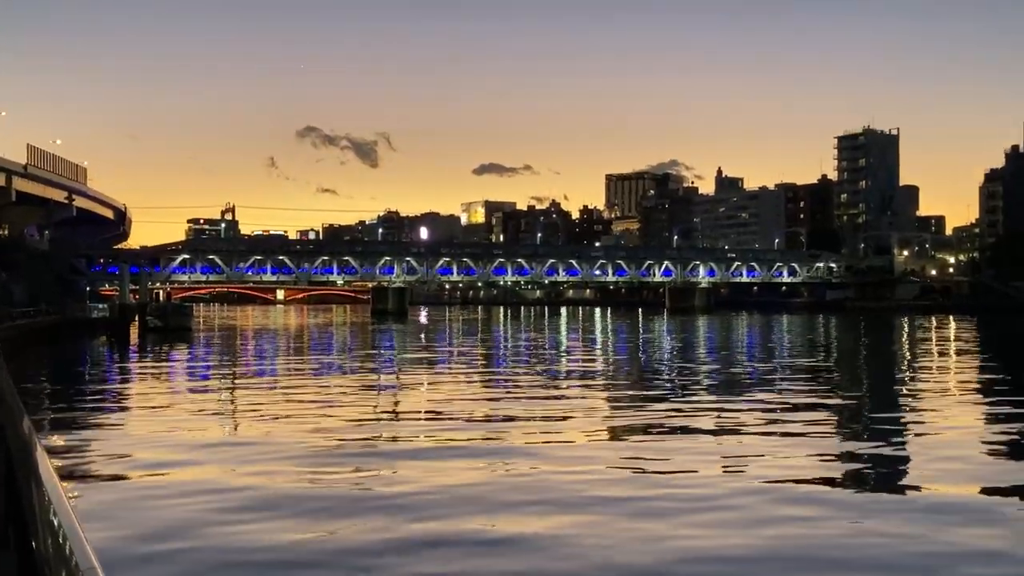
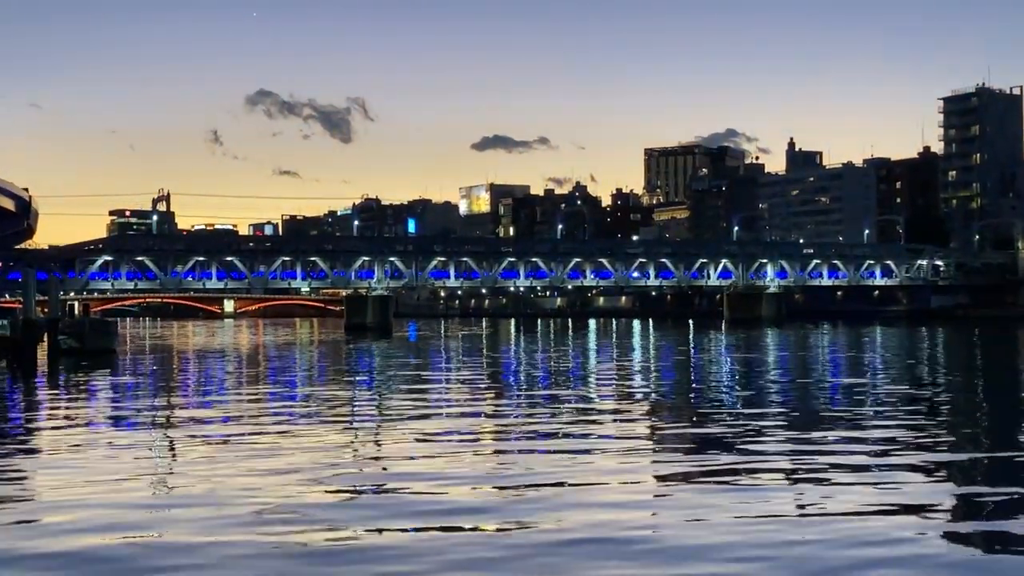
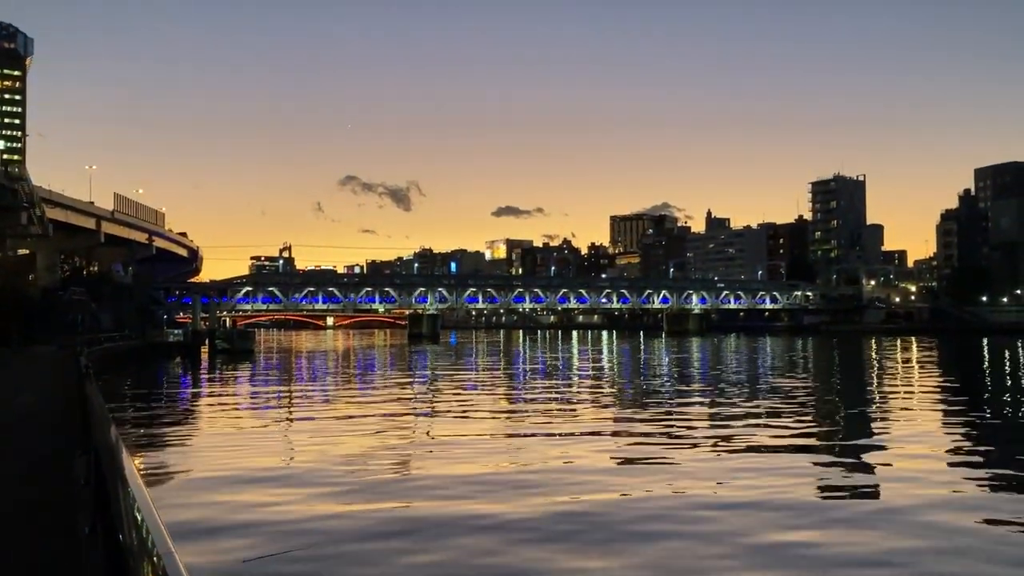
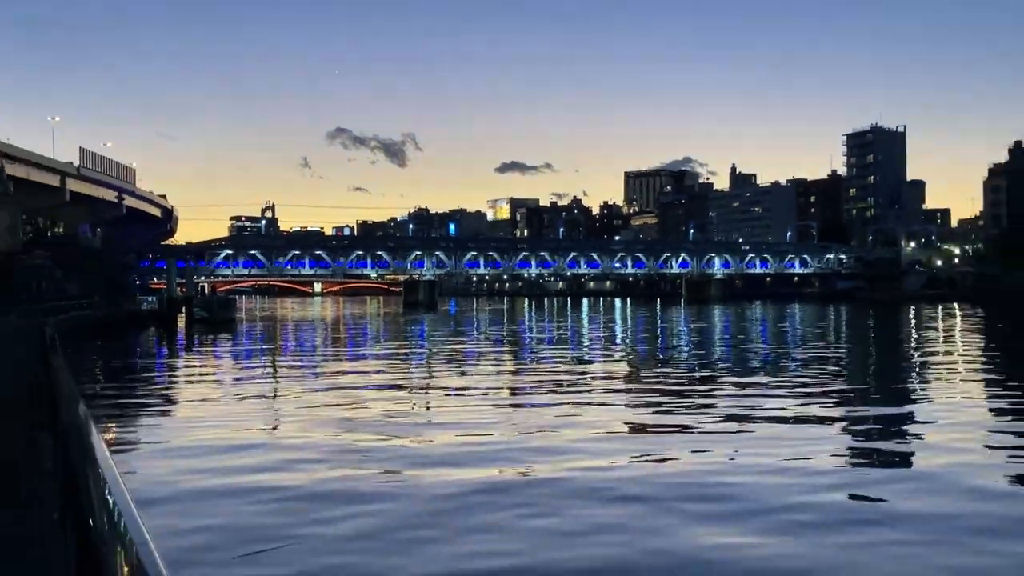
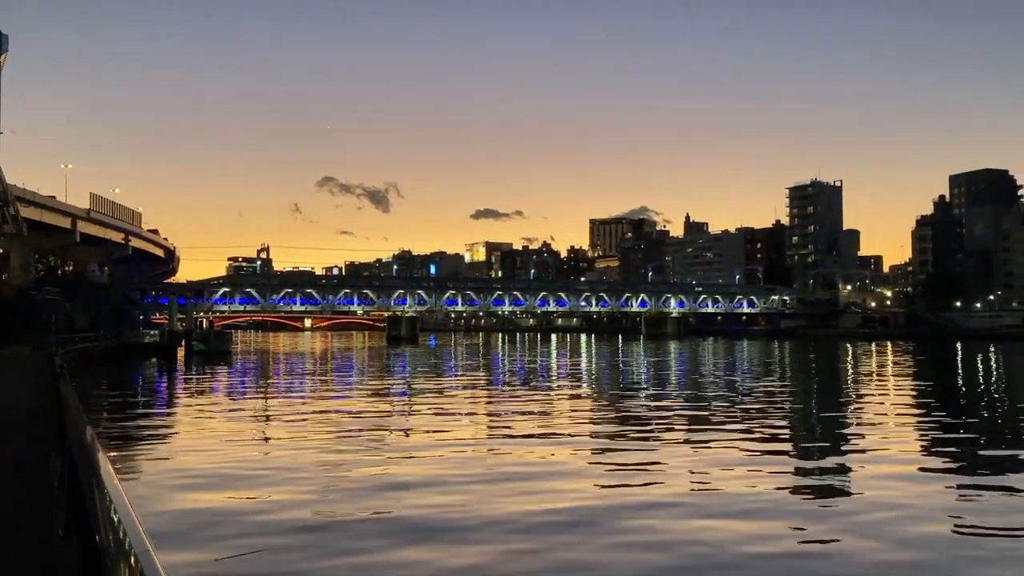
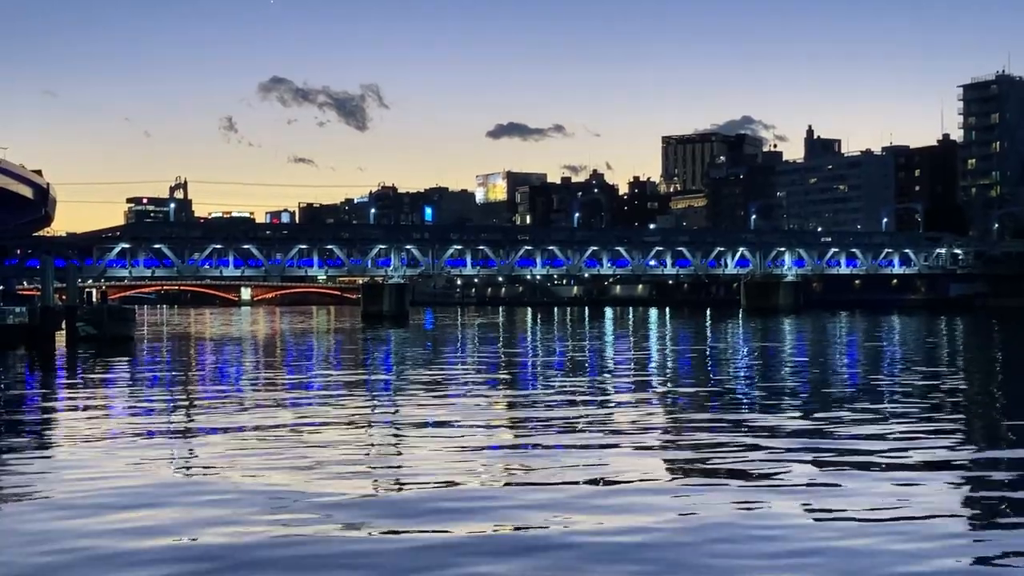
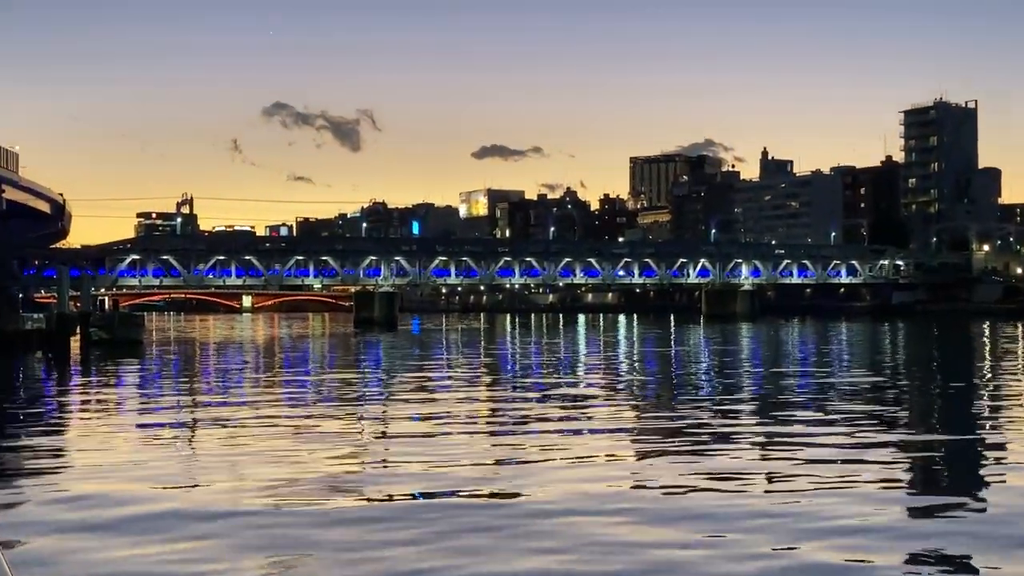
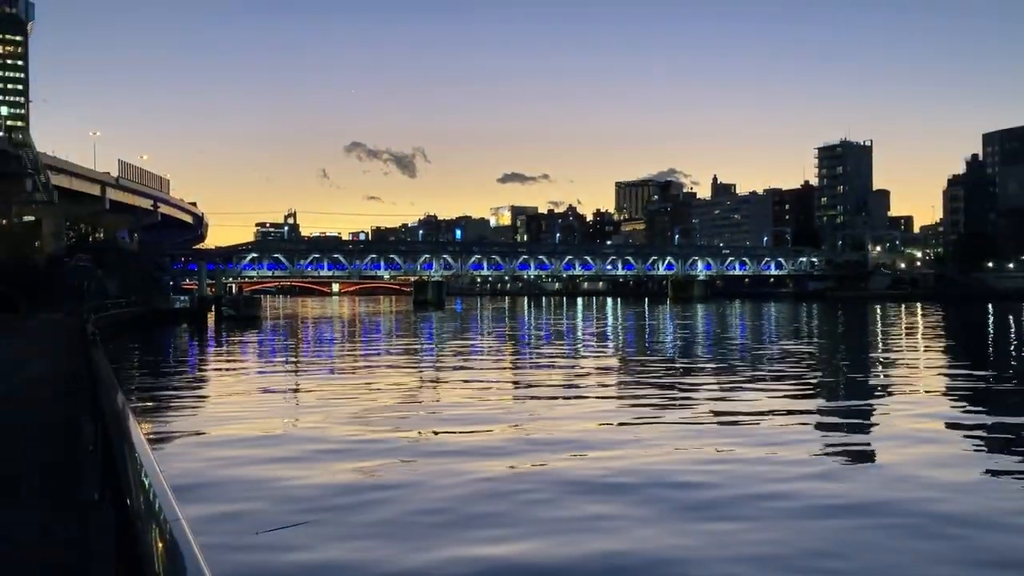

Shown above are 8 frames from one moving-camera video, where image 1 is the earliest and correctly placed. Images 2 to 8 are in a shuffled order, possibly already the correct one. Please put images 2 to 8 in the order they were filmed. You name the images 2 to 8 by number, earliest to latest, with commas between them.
7, 2, 6, 4, 8, 3, 5
